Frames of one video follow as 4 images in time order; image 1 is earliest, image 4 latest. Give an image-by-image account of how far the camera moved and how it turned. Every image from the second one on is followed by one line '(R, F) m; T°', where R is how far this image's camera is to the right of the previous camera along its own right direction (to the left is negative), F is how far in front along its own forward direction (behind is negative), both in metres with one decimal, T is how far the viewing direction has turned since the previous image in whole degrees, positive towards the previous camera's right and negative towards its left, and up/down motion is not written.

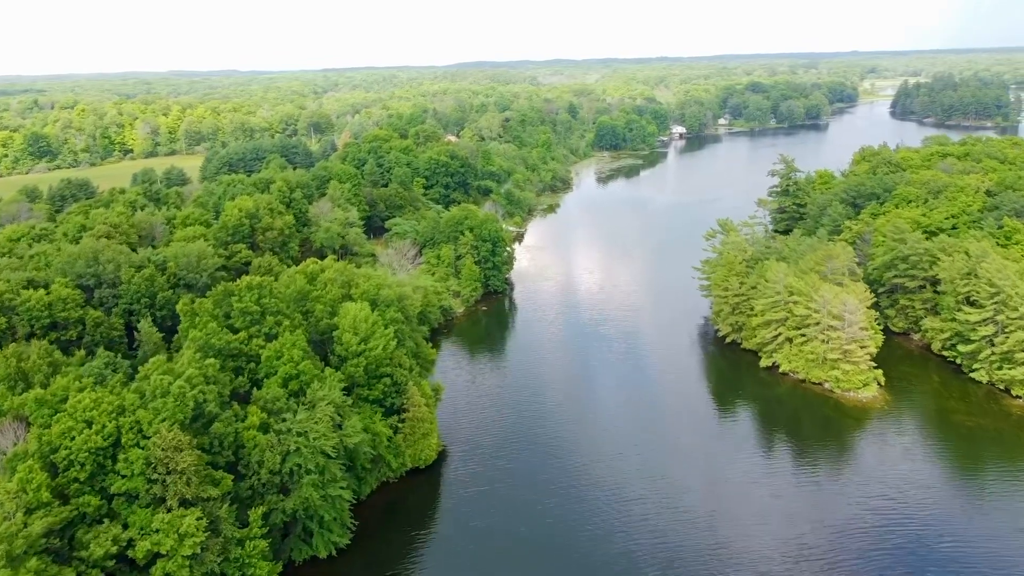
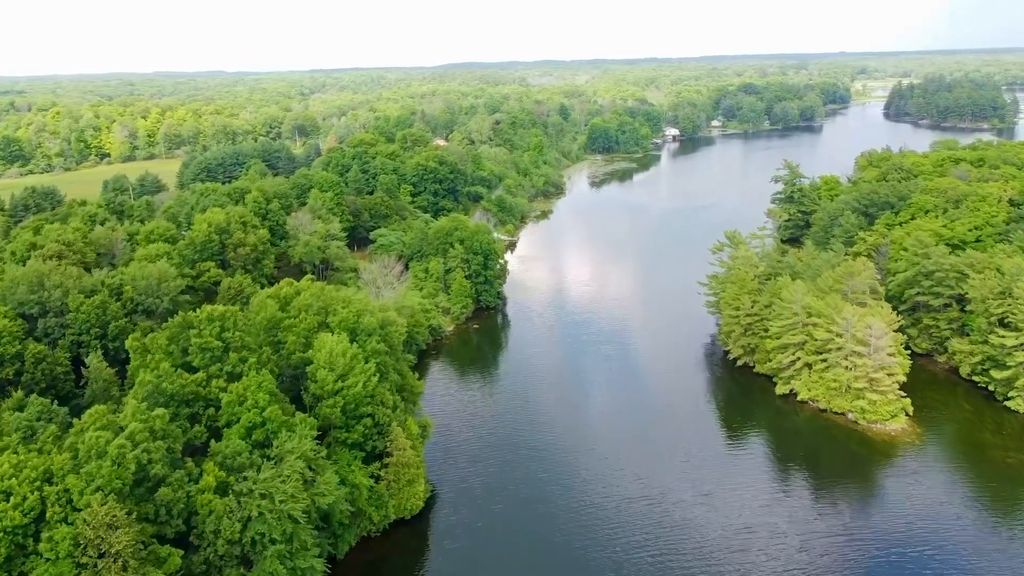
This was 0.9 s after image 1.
(-0.2, +3.2) m; +1°
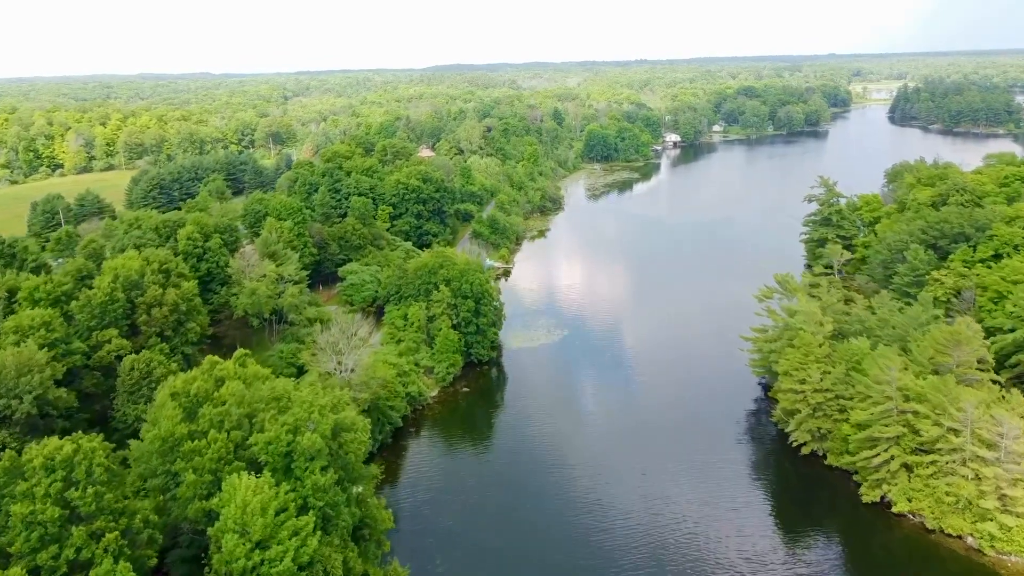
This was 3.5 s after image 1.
(-0.4, +8.6) m; +1°
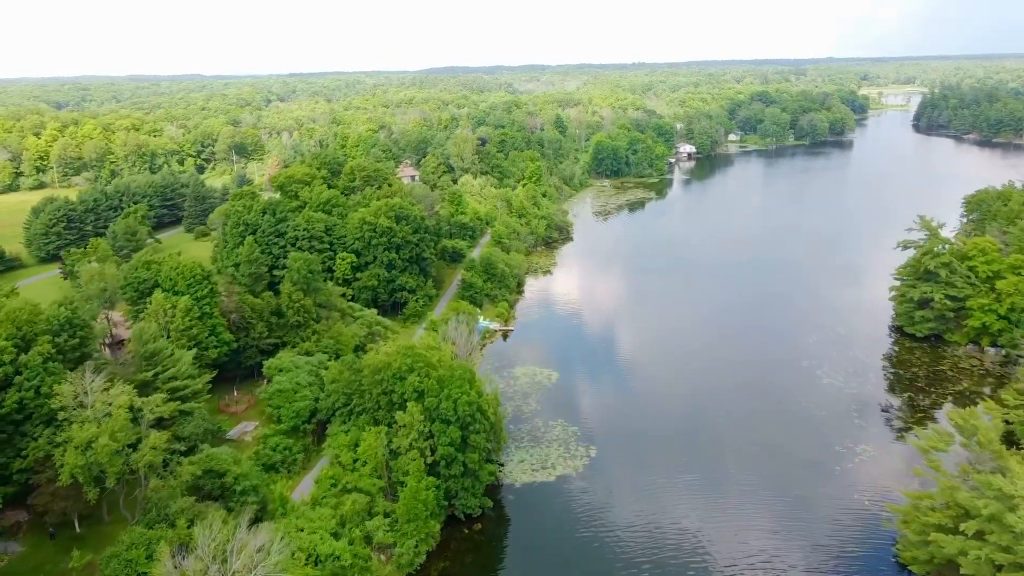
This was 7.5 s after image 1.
(-0.3, +13.7) m; 0°
